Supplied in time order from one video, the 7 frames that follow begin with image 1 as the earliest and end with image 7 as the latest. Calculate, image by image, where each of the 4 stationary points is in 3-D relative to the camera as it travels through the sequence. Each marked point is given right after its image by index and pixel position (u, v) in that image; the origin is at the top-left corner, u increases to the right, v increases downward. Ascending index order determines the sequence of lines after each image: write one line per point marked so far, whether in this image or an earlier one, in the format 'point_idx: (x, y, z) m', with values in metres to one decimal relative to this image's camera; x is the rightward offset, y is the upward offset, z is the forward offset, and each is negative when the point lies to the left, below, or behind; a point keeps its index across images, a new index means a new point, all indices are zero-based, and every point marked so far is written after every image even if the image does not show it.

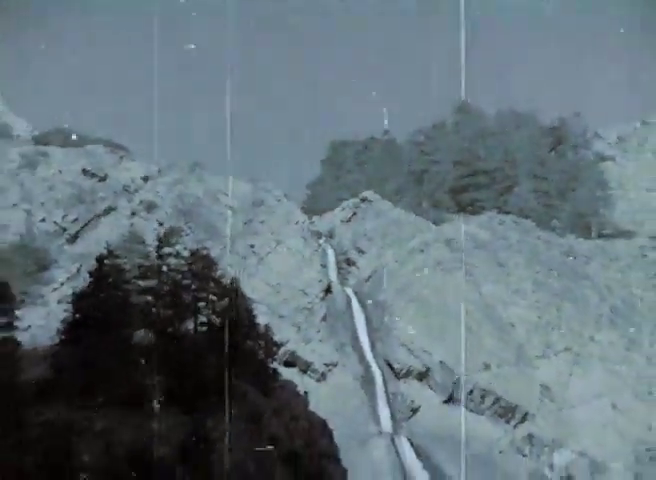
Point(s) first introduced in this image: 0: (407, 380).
0: (+0.1, -0.2, +1.4) m
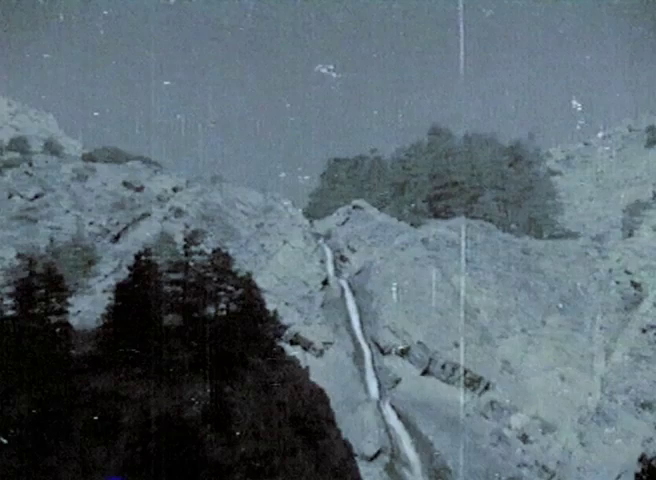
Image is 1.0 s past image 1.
0: (+0.1, -0.2, +1.7) m
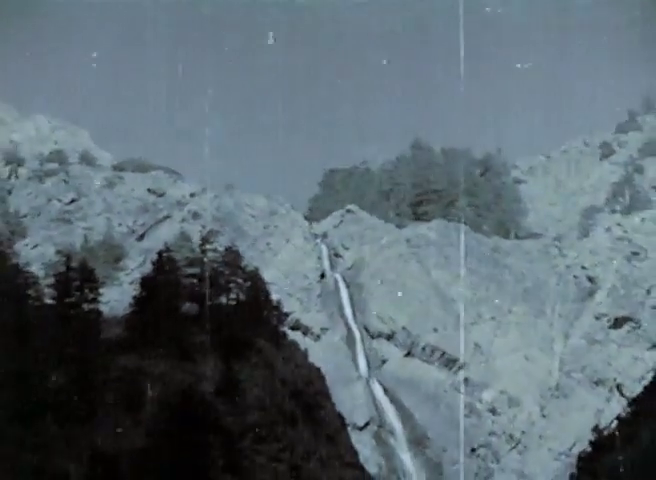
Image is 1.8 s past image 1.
0: (+0.1, -0.2, +1.9) m
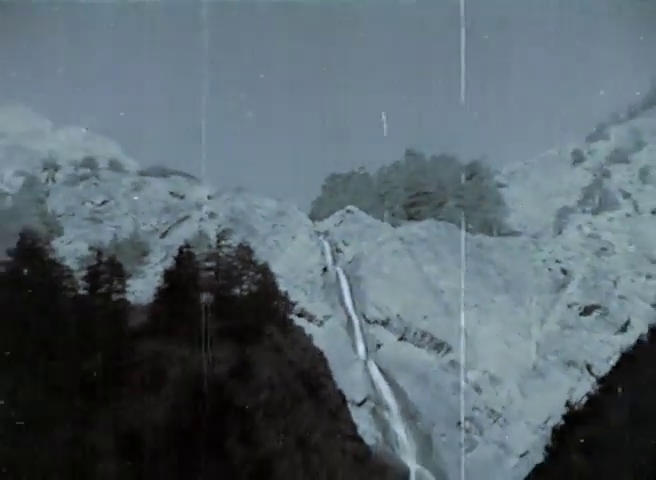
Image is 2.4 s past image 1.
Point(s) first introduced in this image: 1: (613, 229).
0: (+0.1, -0.2, +2.2) m
1: (+0.8, 0.0, +2.2) m
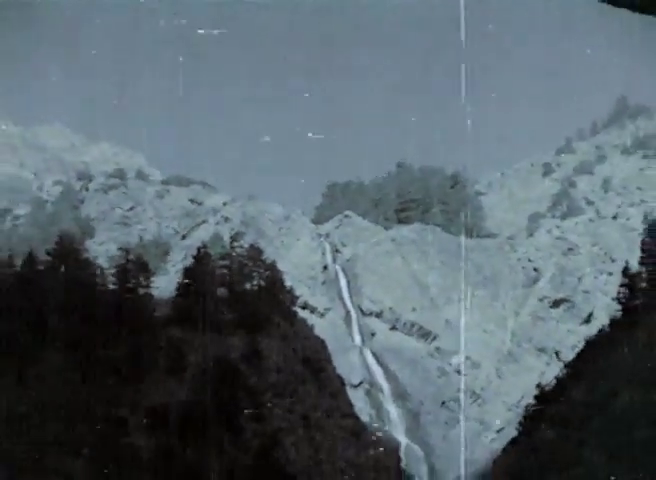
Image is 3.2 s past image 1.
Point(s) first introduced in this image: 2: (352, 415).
0: (+0.1, -0.2, +2.5) m
1: (+0.8, 0.0, +2.5) m
2: (+0.1, -0.5, +2.4) m
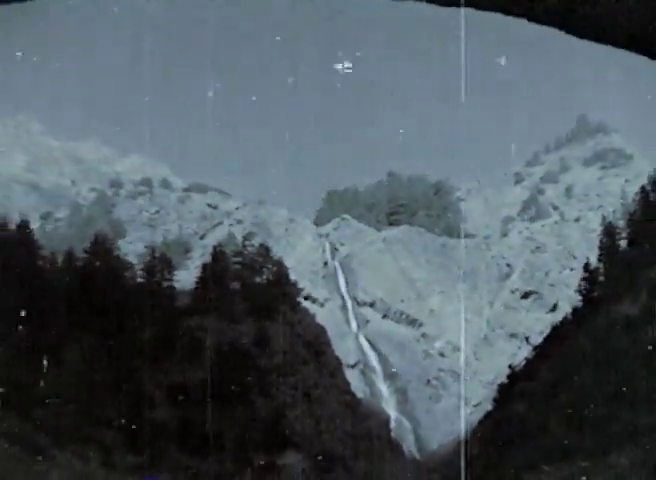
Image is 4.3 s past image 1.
0: (+0.1, -0.2, +2.8) m
1: (+0.8, 0.0, +2.8) m
2: (+0.1, -0.5, +2.8) m
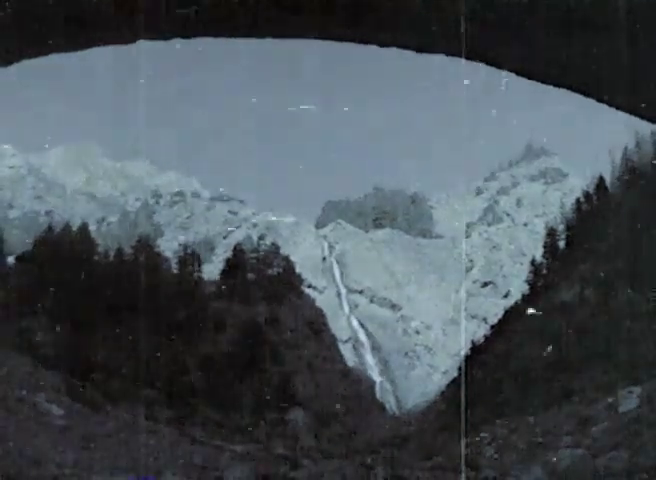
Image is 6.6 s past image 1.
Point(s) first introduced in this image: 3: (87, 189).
0: (+0.1, -0.2, +3.5) m
1: (+0.8, 0.0, +3.5) m
2: (+0.1, -0.5, +3.5) m
3: (-1.1, +0.2, +3.6) m
